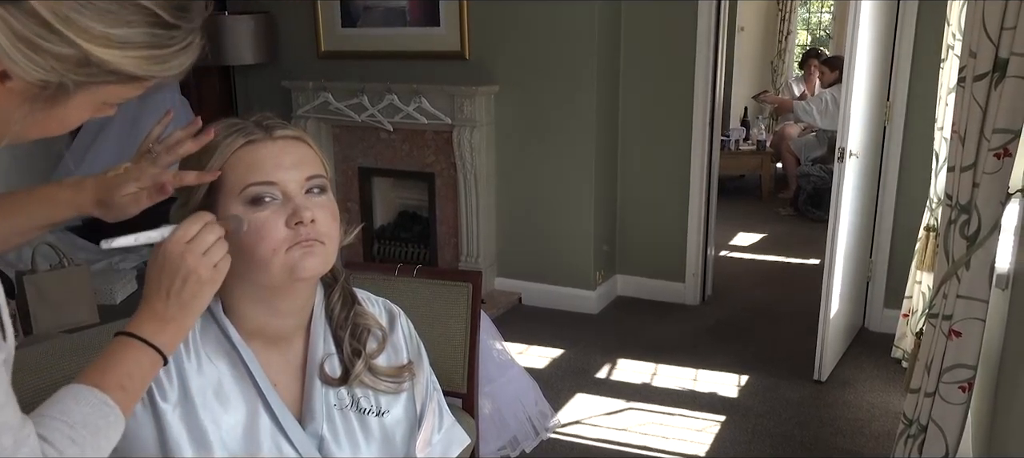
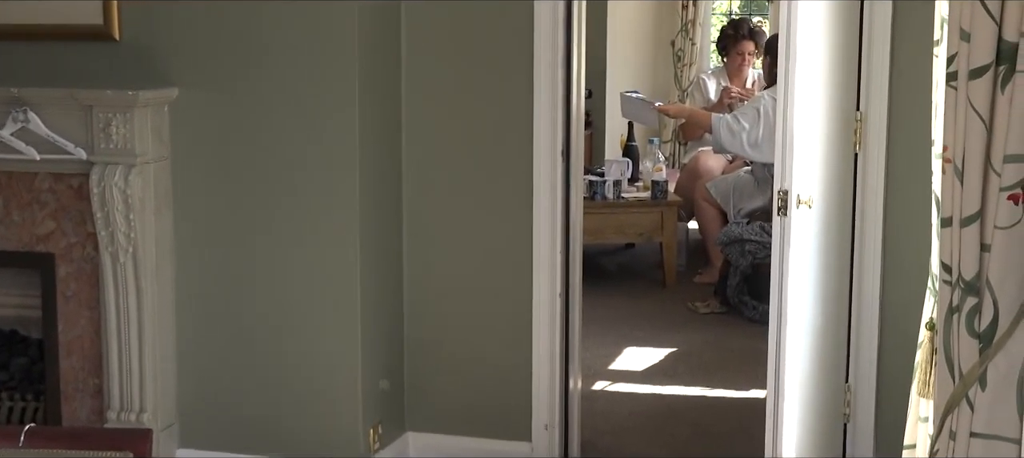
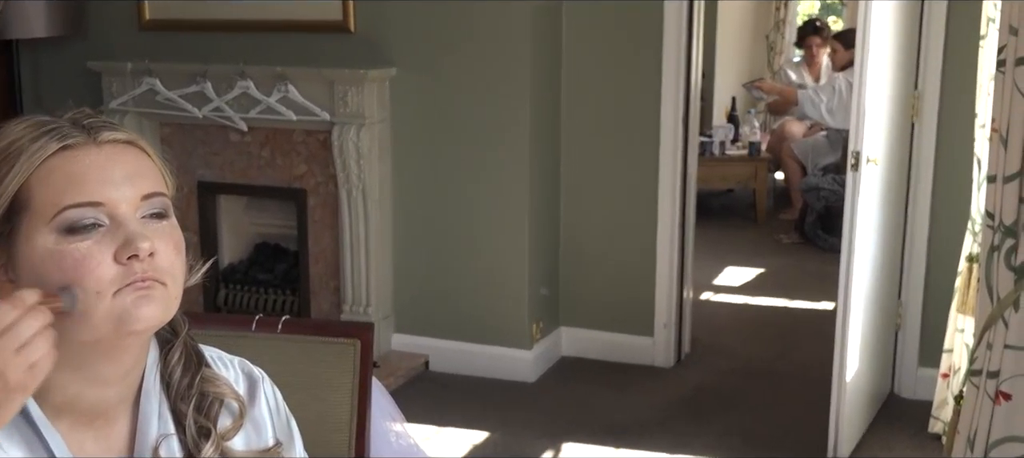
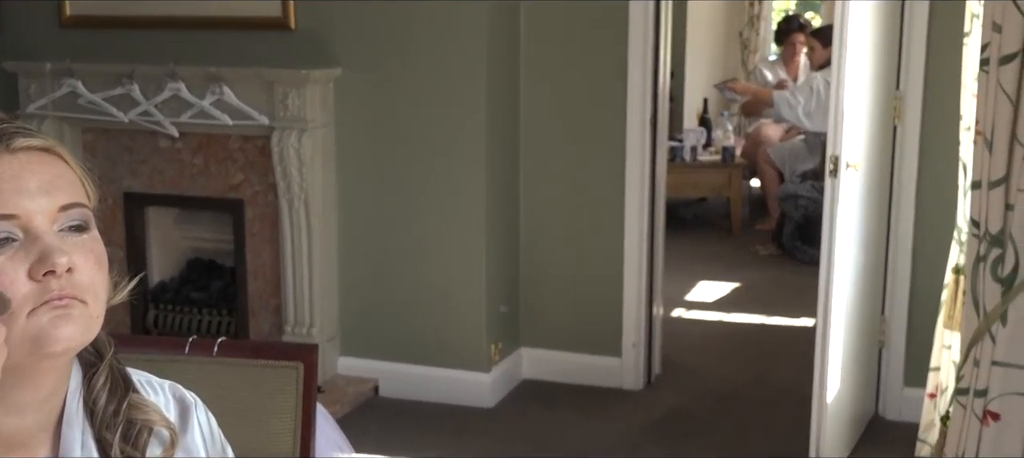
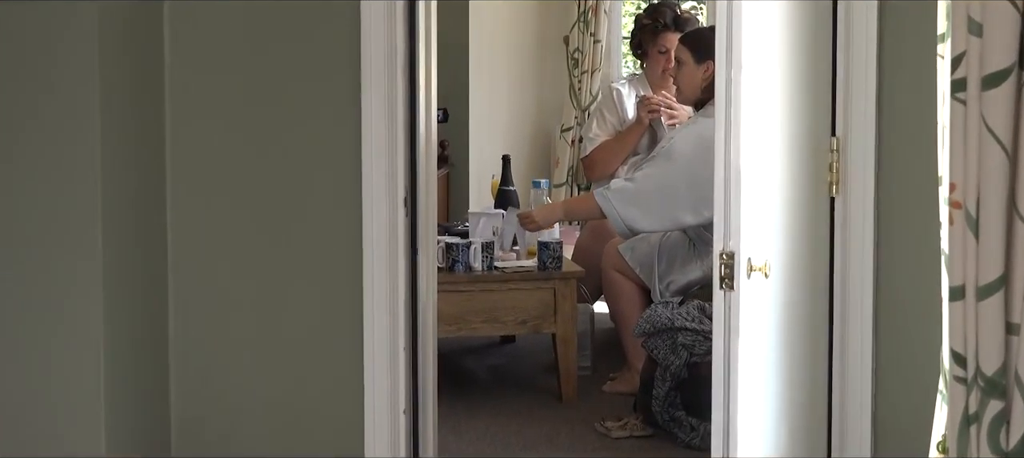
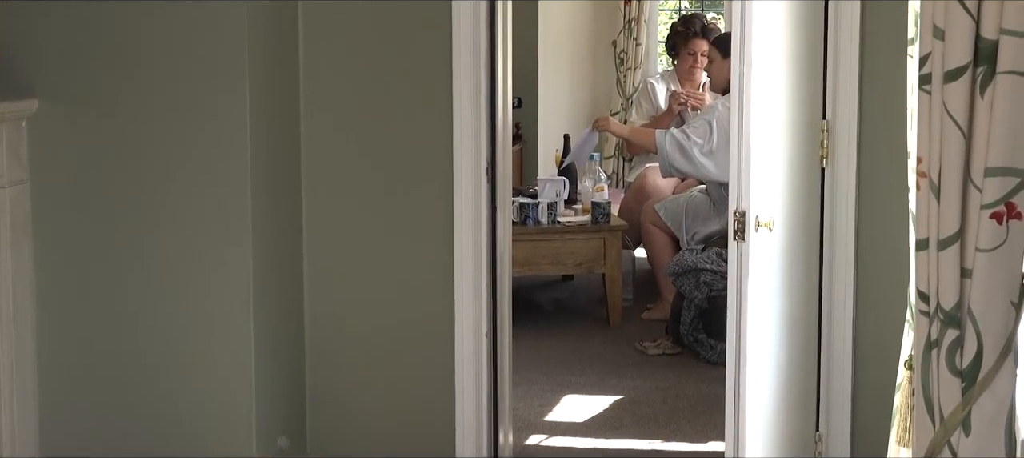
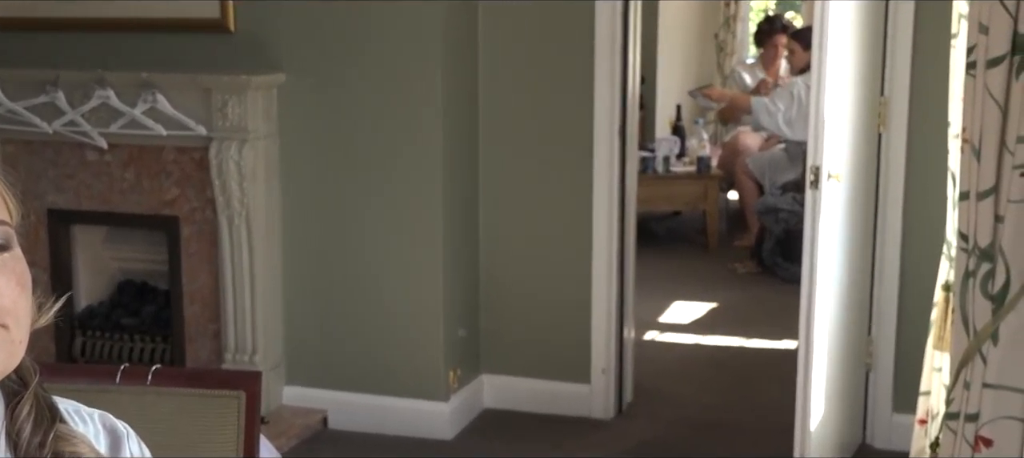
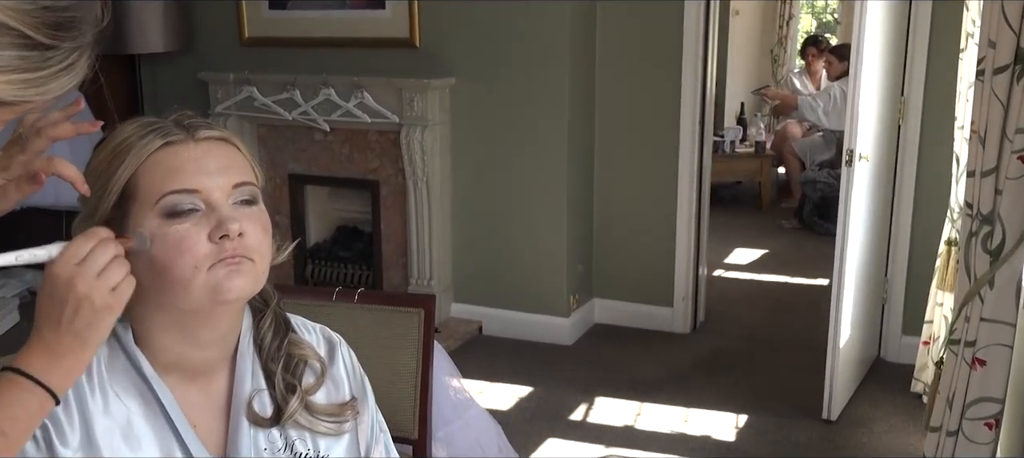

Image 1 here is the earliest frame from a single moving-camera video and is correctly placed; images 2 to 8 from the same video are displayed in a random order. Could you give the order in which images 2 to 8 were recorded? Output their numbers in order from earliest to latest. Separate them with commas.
8, 3, 4, 7, 2, 6, 5
